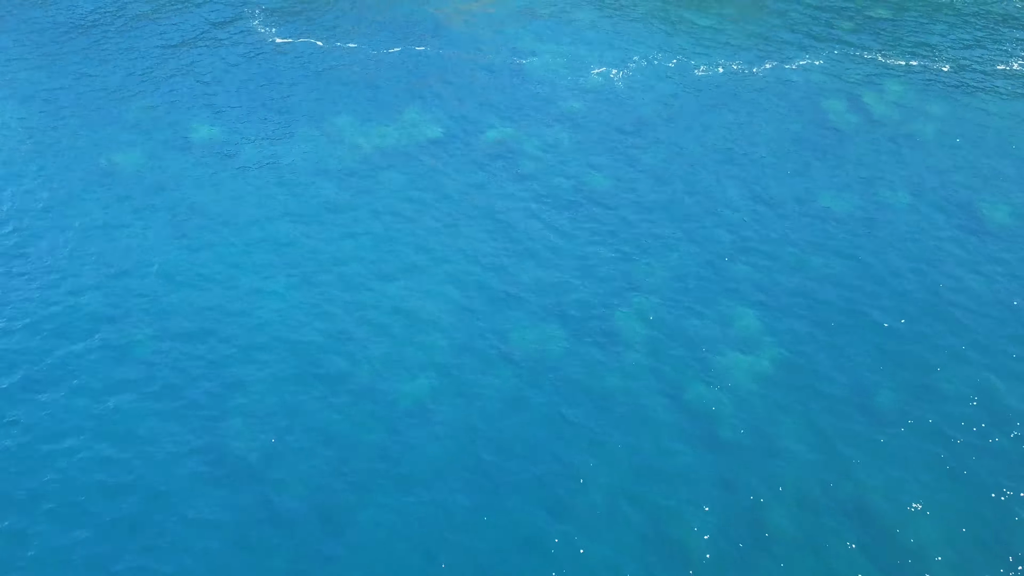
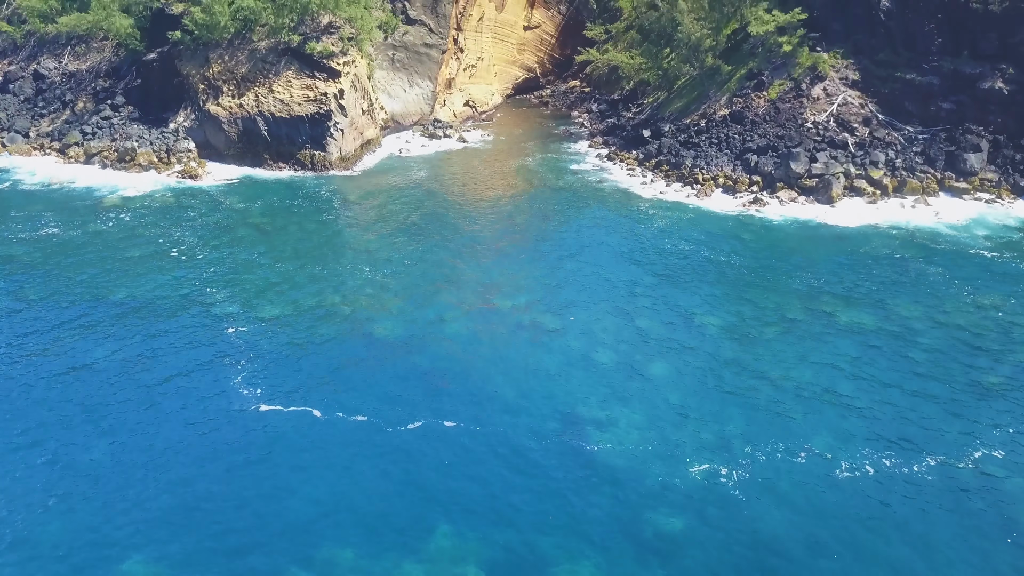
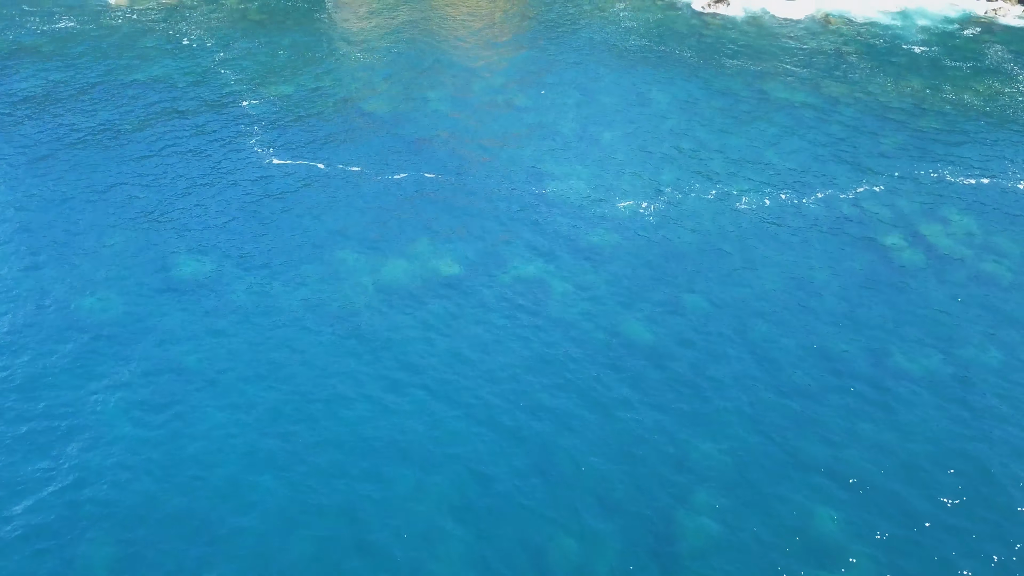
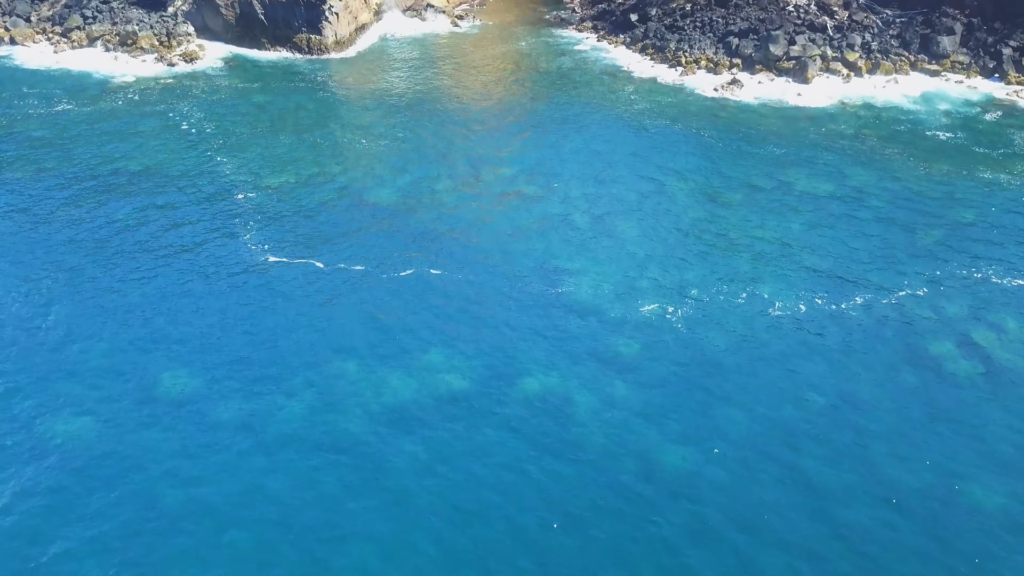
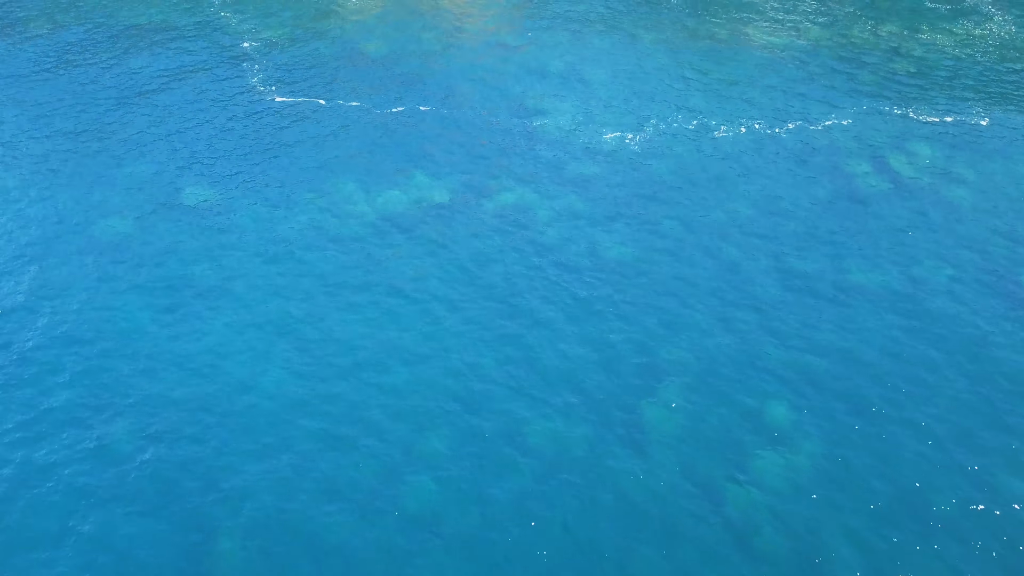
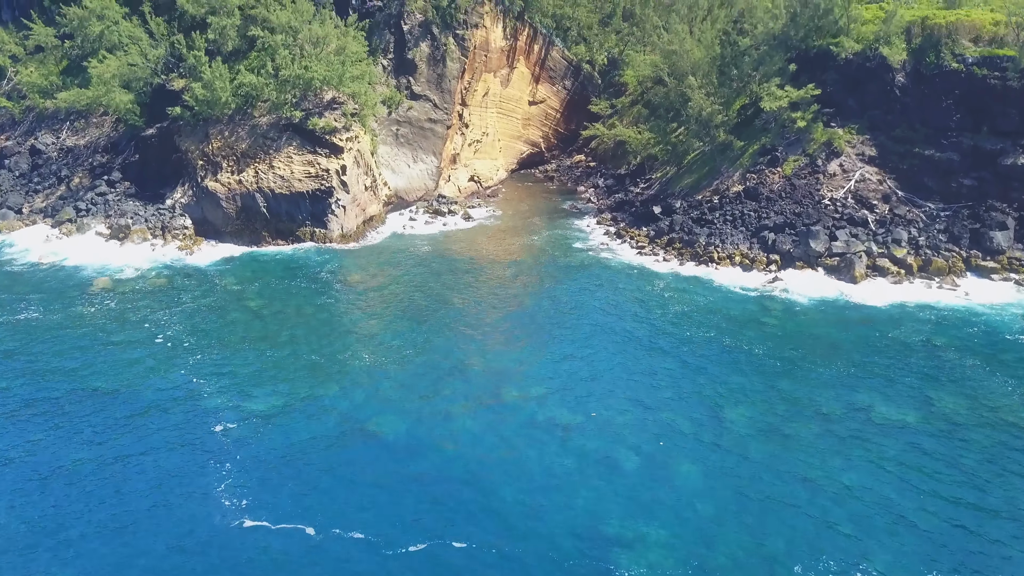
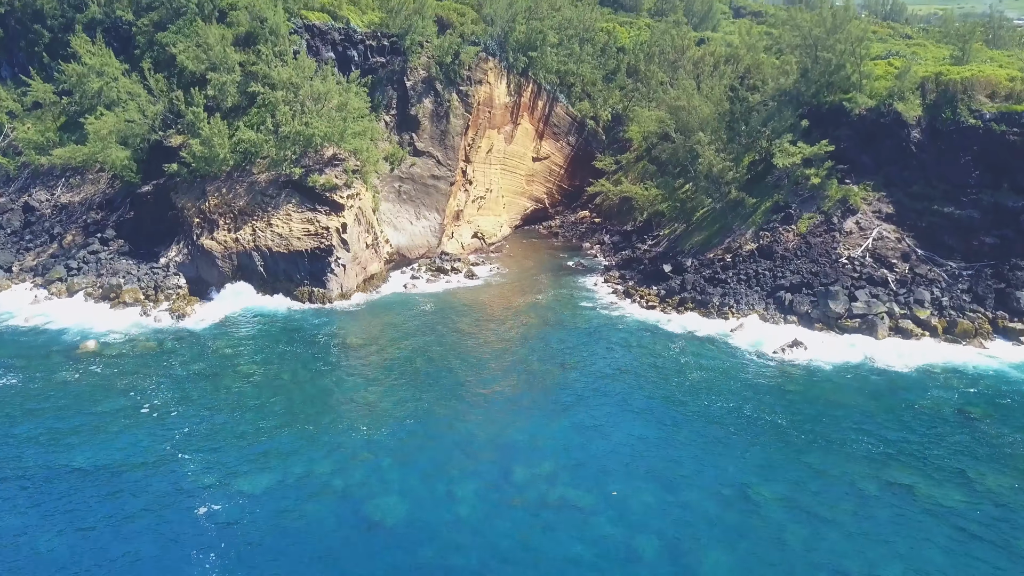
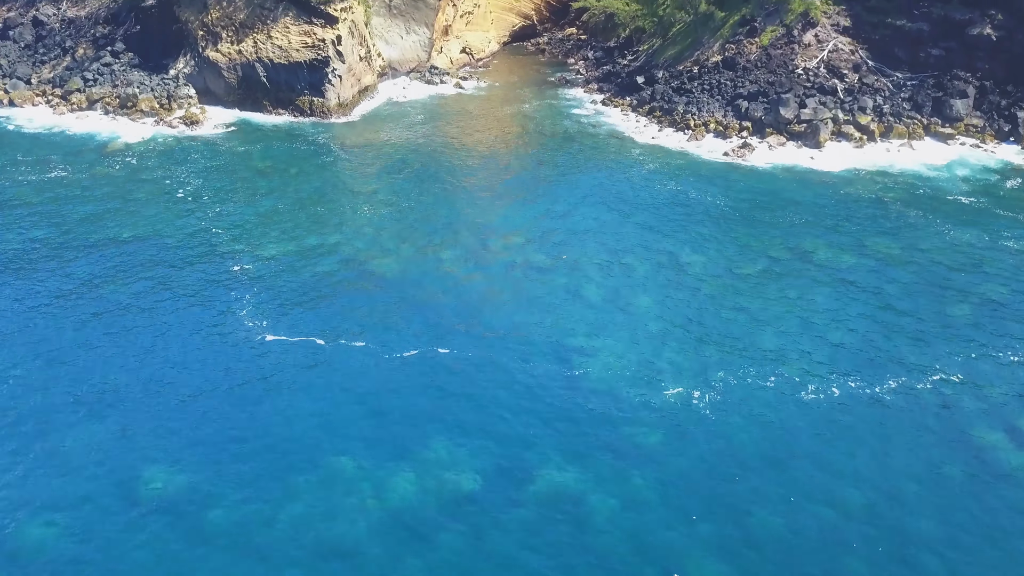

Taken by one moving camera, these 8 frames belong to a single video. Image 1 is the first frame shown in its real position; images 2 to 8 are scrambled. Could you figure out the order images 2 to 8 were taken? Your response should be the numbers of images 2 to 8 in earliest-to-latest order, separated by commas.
5, 3, 4, 8, 2, 6, 7
